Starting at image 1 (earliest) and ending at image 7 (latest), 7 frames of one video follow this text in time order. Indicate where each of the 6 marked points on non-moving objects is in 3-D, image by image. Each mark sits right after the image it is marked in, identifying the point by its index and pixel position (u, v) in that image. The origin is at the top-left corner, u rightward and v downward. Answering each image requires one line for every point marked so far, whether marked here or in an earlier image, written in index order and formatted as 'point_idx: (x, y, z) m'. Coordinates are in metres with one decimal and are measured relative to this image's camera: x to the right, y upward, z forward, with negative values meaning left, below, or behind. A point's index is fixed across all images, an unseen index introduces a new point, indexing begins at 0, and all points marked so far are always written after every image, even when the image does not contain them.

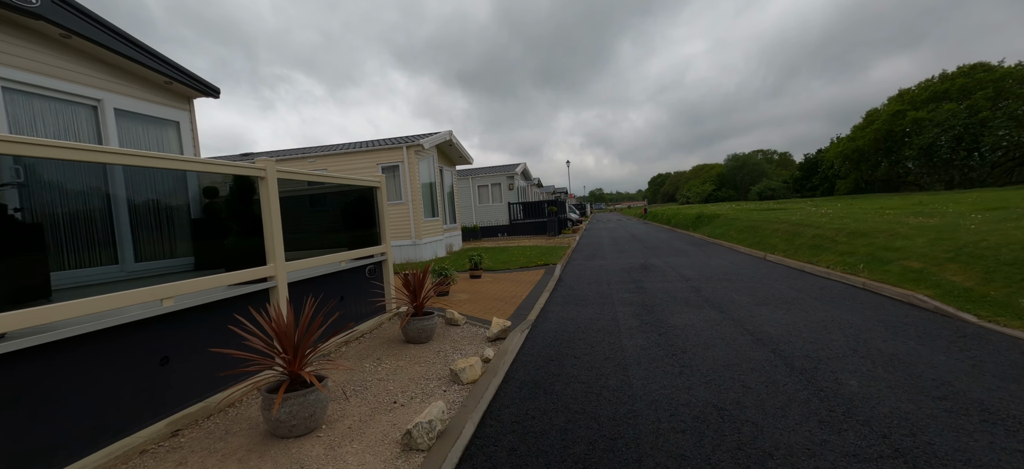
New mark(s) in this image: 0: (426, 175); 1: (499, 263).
0: (-3.0, +2.1, +13.8) m
1: (-0.3, -0.8, +11.1) m
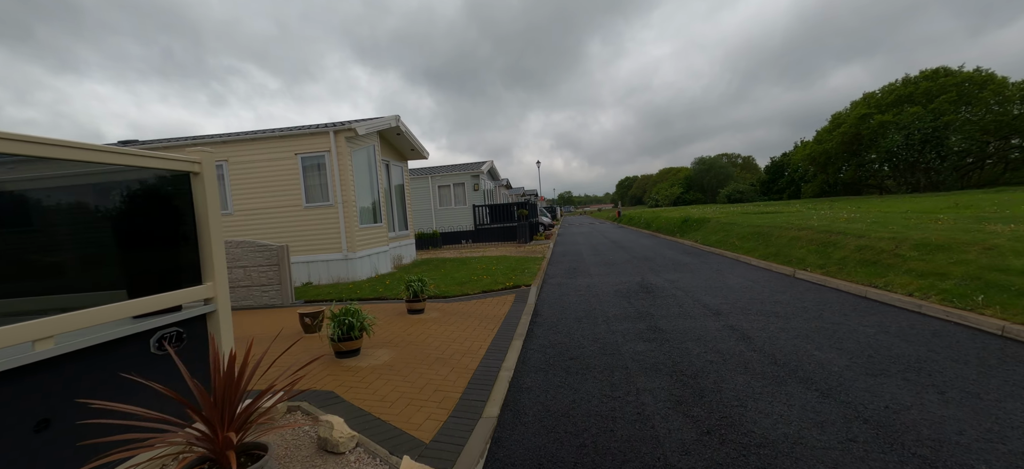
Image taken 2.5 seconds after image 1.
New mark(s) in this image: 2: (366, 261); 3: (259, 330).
0: (-4.1, +1.8, +10.9) m
1: (-1.2, -1.1, +8.4) m
2: (-3.8, -0.7, +10.2) m
3: (-3.5, -1.3, +5.5) m
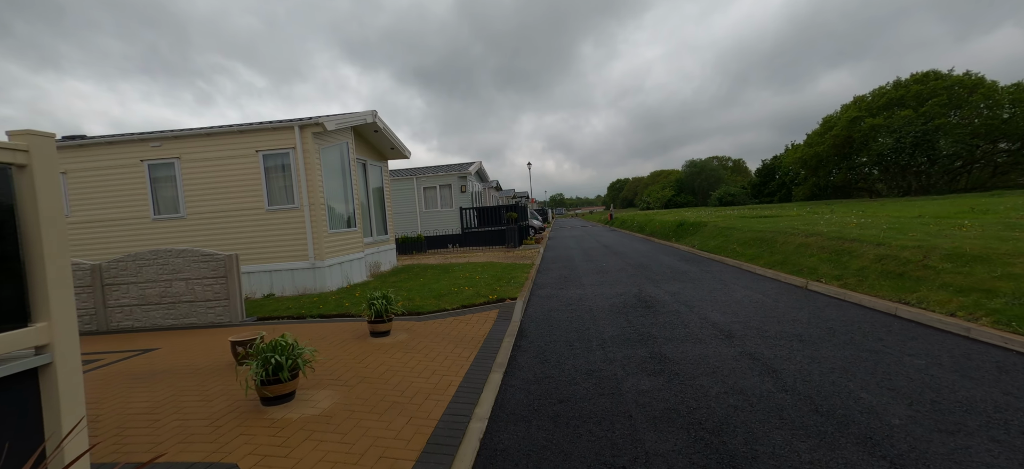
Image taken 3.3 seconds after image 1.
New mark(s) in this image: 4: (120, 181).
0: (-4.5, +1.6, +9.9) m
1: (-1.5, -1.2, +7.5) m
2: (-4.2, -0.9, +9.3) m
3: (-3.8, -1.5, +4.6) m
4: (-8.8, +1.2, +8.8) m
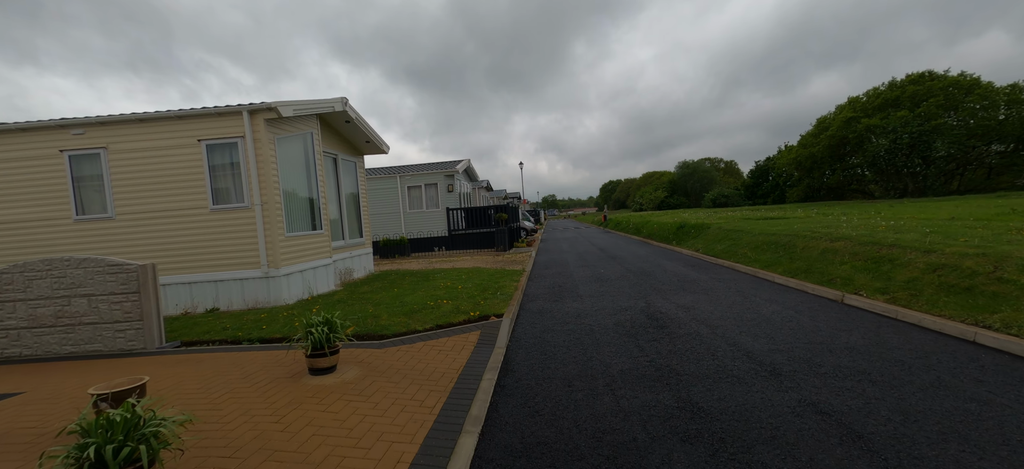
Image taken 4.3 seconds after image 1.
0: (-4.7, +1.6, +8.7) m
1: (-1.7, -1.3, +6.2) m
2: (-4.4, -0.9, +8.0) m
3: (-4.0, -1.5, +3.3) m
4: (-9.0, +1.1, +7.4) m
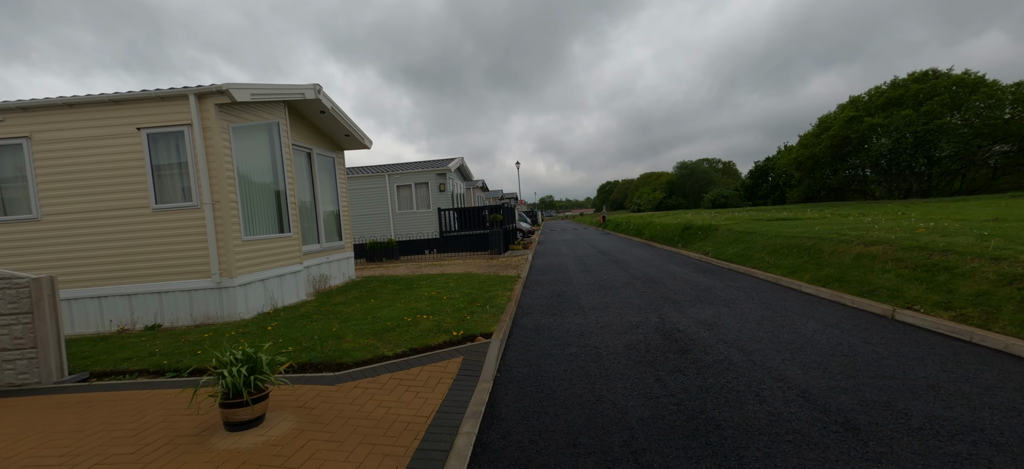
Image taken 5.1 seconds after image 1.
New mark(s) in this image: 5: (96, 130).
0: (-4.9, +1.5, +7.6) m
1: (-1.9, -1.3, +5.2) m
2: (-4.6, -1.0, +6.9) m
3: (-4.1, -1.6, +2.3) m
4: (-9.2, +1.1, +6.3) m
5: (-6.8, +1.7, +6.4) m
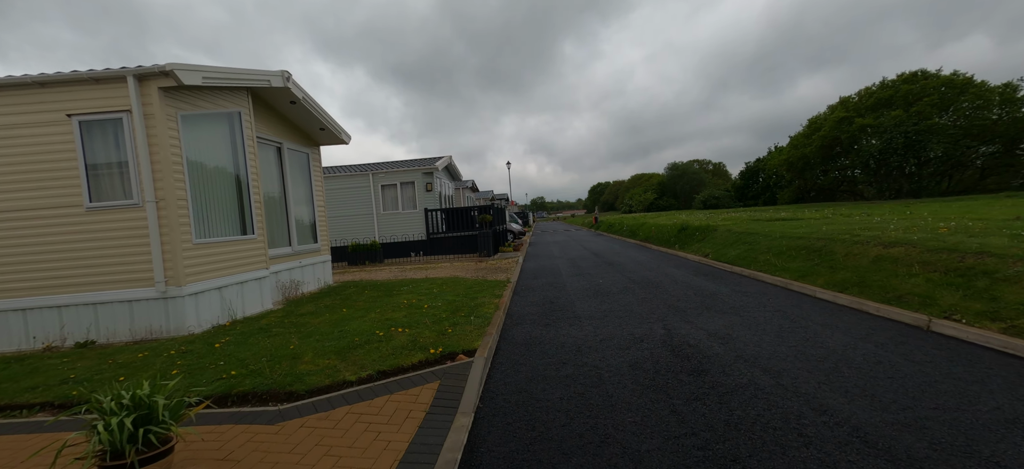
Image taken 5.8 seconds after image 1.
0: (-5.1, +1.5, +6.8) m
1: (-2.0, -1.4, +4.5) m
2: (-4.8, -1.0, +6.1) m
3: (-4.2, -1.6, +1.4) m
4: (-9.3, +1.0, +5.4) m
5: (-7.0, +1.7, +5.5) m
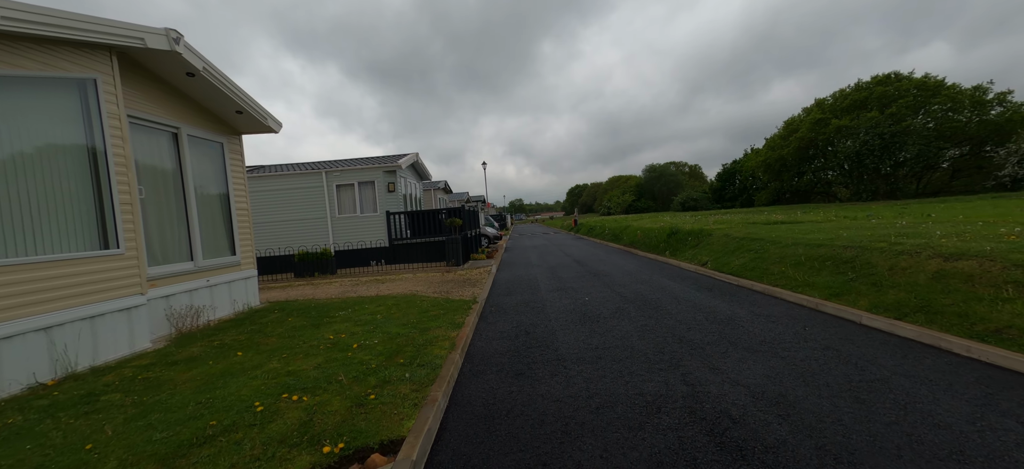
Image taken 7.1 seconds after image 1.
0: (-5.6, +1.3, +4.8) m
1: (-2.4, -1.5, +2.6) m
2: (-5.2, -1.2, +4.1) m
3: (-4.4, -1.7, -0.5) m
4: (-9.8, +0.8, +3.2) m
5: (-7.4, +1.5, +3.5) m
